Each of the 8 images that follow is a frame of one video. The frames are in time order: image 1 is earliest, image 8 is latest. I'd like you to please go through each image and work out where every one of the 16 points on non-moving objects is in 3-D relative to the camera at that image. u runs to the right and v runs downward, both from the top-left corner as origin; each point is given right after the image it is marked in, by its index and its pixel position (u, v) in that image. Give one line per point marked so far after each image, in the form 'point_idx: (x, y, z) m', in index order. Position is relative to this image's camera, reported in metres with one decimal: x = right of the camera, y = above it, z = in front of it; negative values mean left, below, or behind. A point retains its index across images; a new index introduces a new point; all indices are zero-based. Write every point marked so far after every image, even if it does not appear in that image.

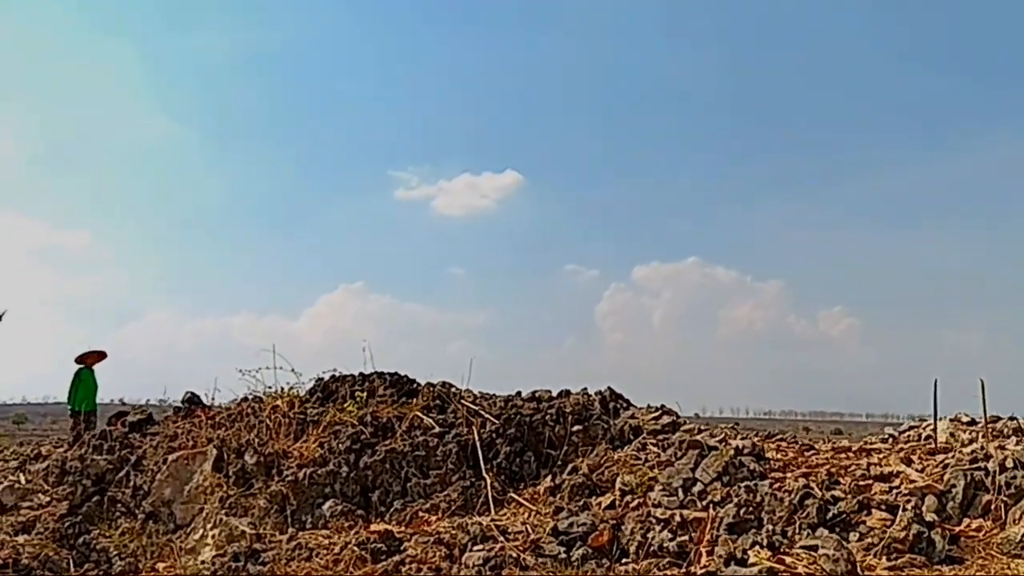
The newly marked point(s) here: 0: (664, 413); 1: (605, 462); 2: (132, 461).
0: (+0.9, -0.8, +5.8) m
1: (+0.5, -1.0, +5.4) m
2: (-2.5, -1.1, +6.3) m
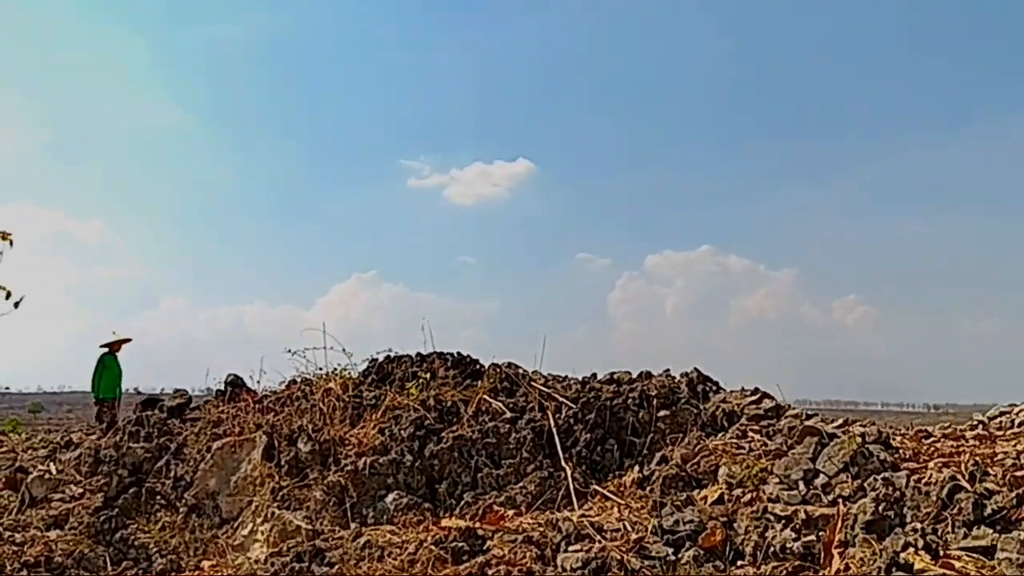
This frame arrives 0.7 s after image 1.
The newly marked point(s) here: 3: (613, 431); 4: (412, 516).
0: (+1.4, -0.6, +5.2) m
1: (+1.0, -0.8, +4.9) m
2: (-2.0, -1.0, +5.8) m
3: (+0.6, -0.8, +5.2) m
4: (-0.5, -1.1, +4.8) m
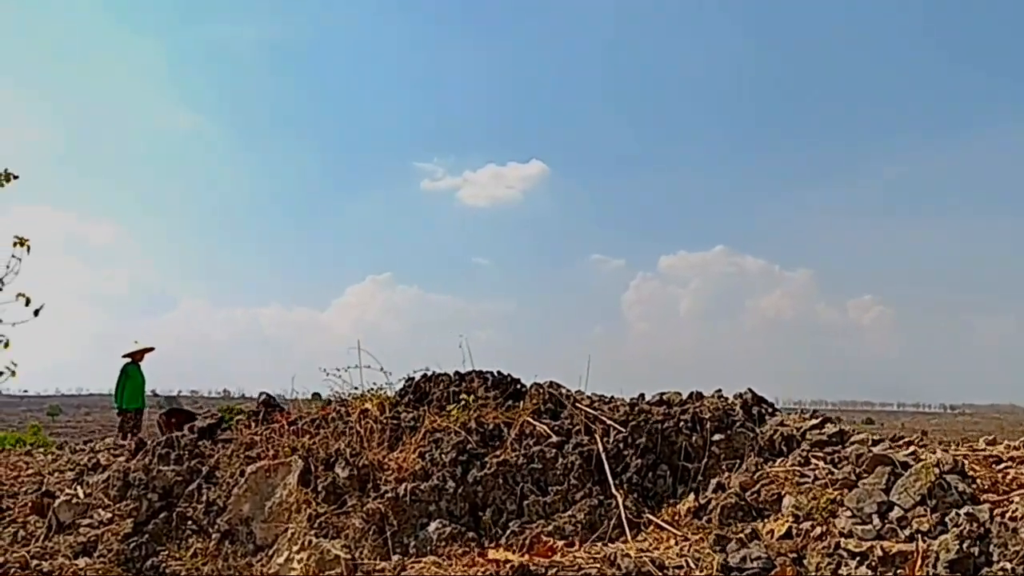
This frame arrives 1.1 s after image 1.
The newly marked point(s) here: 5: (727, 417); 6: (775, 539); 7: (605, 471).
0: (+1.6, -0.7, +5.0) m
1: (+1.2, -0.9, +4.6) m
2: (-1.8, -1.1, +5.6) m
3: (+0.8, -0.9, +5.0) m
4: (-0.3, -1.2, +4.6) m
5: (+1.1, -0.7, +5.1) m
6: (+1.1, -1.0, +4.0) m
7: (+0.5, -0.9, +4.9) m
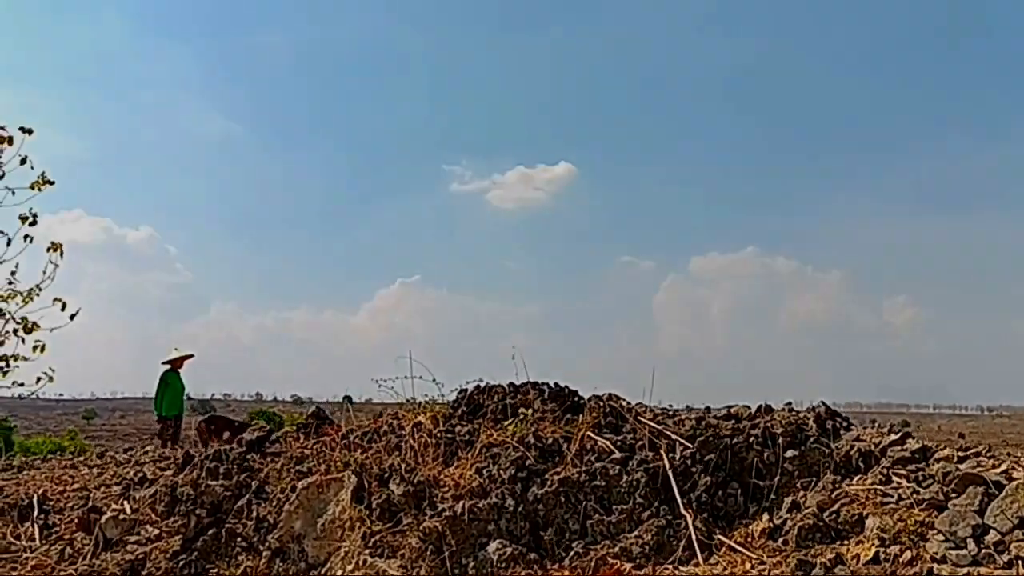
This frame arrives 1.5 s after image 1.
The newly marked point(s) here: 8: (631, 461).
0: (+1.9, -0.7, +4.7) m
1: (+1.5, -1.0, +4.4) m
2: (-1.5, -1.1, +5.5) m
3: (+1.1, -0.9, +4.8) m
4: (0.0, -1.3, +4.4) m
5: (+1.5, -0.7, +4.9) m
6: (+1.4, -1.1, +3.8) m
7: (+0.8, -1.0, +4.7) m
8: (+0.6, -0.9, +4.8) m
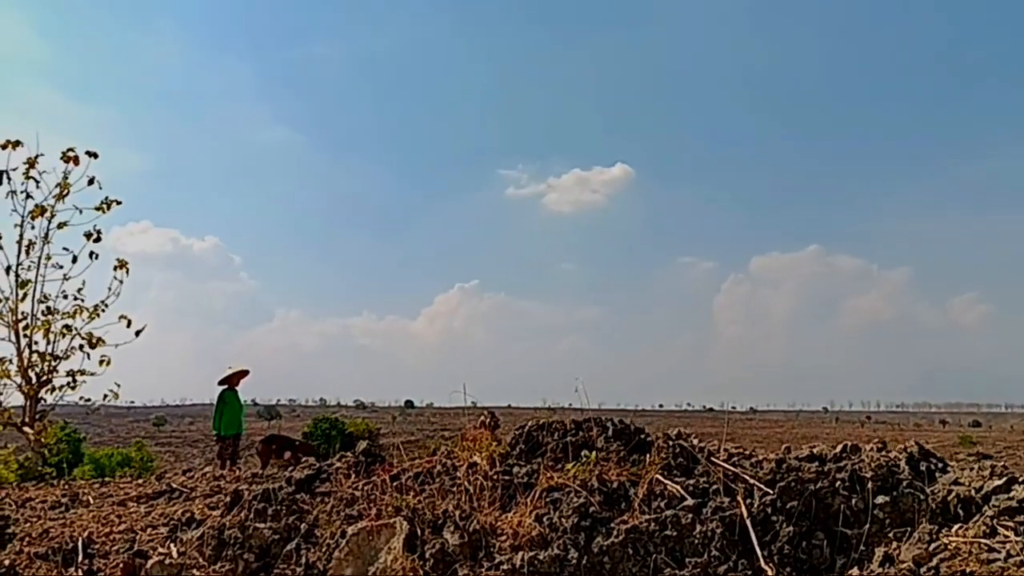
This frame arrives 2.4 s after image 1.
0: (+2.2, -0.8, +4.3) m
1: (+1.8, -1.1, +4.0) m
2: (-1.1, -1.3, +5.2) m
3: (+1.4, -1.1, +4.4) m
4: (+0.3, -1.4, +4.0) m
5: (+1.7, -0.9, +4.4) m
6: (+1.6, -1.2, +3.4) m
7: (+1.1, -1.1, +4.3) m
8: (+0.9, -1.0, +4.4) m
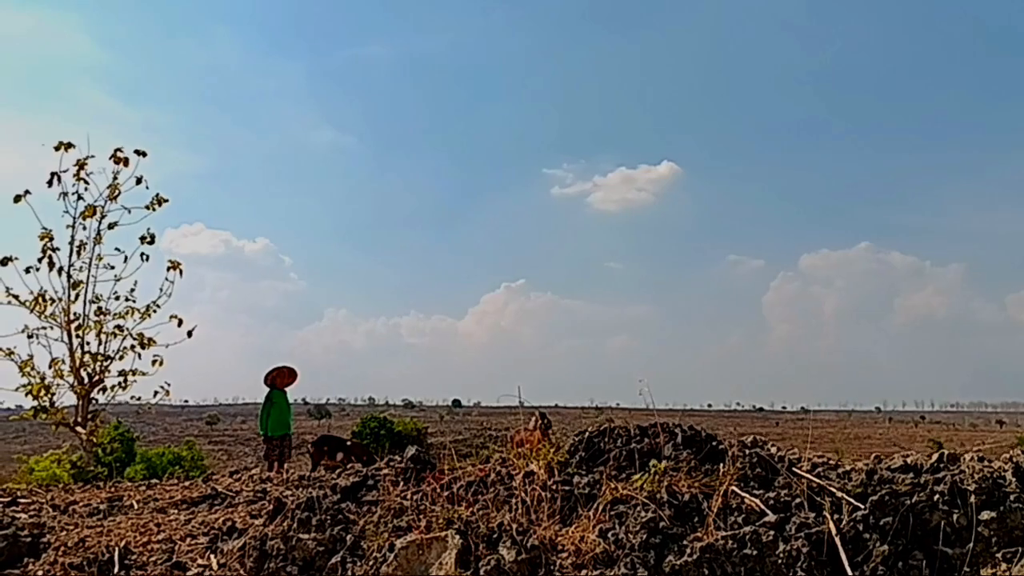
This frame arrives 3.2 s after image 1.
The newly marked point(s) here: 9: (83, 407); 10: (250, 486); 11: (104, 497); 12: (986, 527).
0: (+2.4, -0.8, +3.8) m
1: (+2.0, -1.1, +3.5) m
2: (-0.8, -1.3, +4.9) m
3: (+1.6, -1.0, +3.9) m
4: (+0.5, -1.4, +3.6) m
5: (+2.0, -0.8, +4.0) m
6: (+1.8, -1.2, +2.9) m
7: (+1.3, -1.1, +3.8) m
8: (+1.1, -1.0, +4.0) m
9: (-8.9, -2.5, +20.0) m
10: (-2.5, -1.9, +9.4) m
11: (-3.7, -1.9, +8.7) m
12: (+1.9, -1.0, +3.9) m
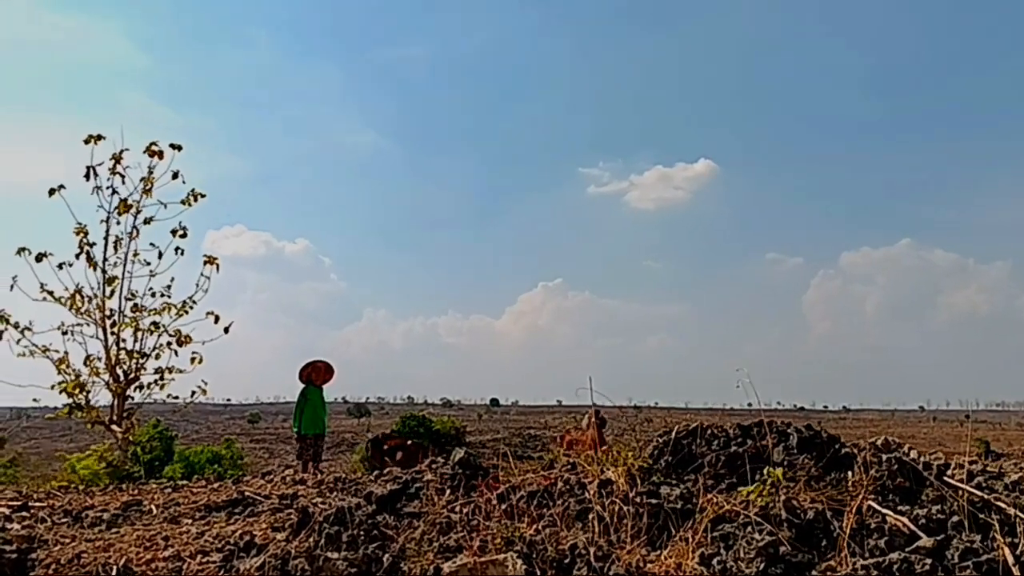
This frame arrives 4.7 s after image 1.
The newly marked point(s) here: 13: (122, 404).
0: (+2.7, -0.7, +2.8) m
1: (+2.2, -0.9, +2.6) m
2: (-0.5, -1.2, +4.1) m
3: (+1.9, -0.9, +3.0) m
4: (+0.8, -1.3, +2.8) m
5: (+2.3, -0.7, +3.0) m
6: (+2.0, -1.0, +2.0) m
7: (+1.6, -0.9, +2.9) m
8: (+1.4, -0.8, +3.1) m
9: (-8.0, -2.4, +19.5) m
10: (-2.1, -1.8, +8.7) m
11: (-3.2, -1.8, +8.0) m
12: (+2.2, -0.8, +2.9) m
13: (-7.9, -2.3, +19.4) m
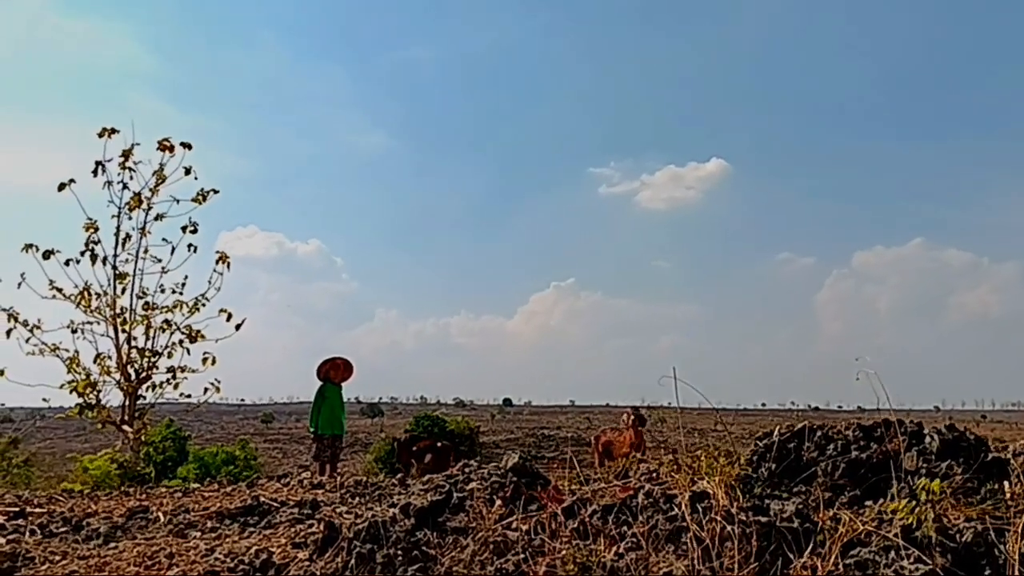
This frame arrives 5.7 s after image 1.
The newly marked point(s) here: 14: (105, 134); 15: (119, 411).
0: (+2.9, -0.6, +2.1) m
1: (+2.4, -0.8, +1.9) m
2: (-0.3, -1.1, +3.4) m
3: (+2.1, -0.8, +2.3) m
4: (+1.0, -1.2, +2.1) m
5: (+2.5, -0.6, +2.4) m
6: (+2.2, -0.9, +1.3) m
7: (+1.8, -0.8, +2.3) m
8: (+1.6, -0.7, +2.5) m
9: (-7.5, -2.3, +18.9) m
10: (-1.8, -1.7, +8.1) m
11: (-3.0, -1.7, +7.3) m
12: (+2.4, -0.7, +2.3) m
13: (-7.4, -2.3, +18.8) m
14: (-8.2, +3.1, +19.3) m
15: (-8.0, -2.5, +19.5) m
